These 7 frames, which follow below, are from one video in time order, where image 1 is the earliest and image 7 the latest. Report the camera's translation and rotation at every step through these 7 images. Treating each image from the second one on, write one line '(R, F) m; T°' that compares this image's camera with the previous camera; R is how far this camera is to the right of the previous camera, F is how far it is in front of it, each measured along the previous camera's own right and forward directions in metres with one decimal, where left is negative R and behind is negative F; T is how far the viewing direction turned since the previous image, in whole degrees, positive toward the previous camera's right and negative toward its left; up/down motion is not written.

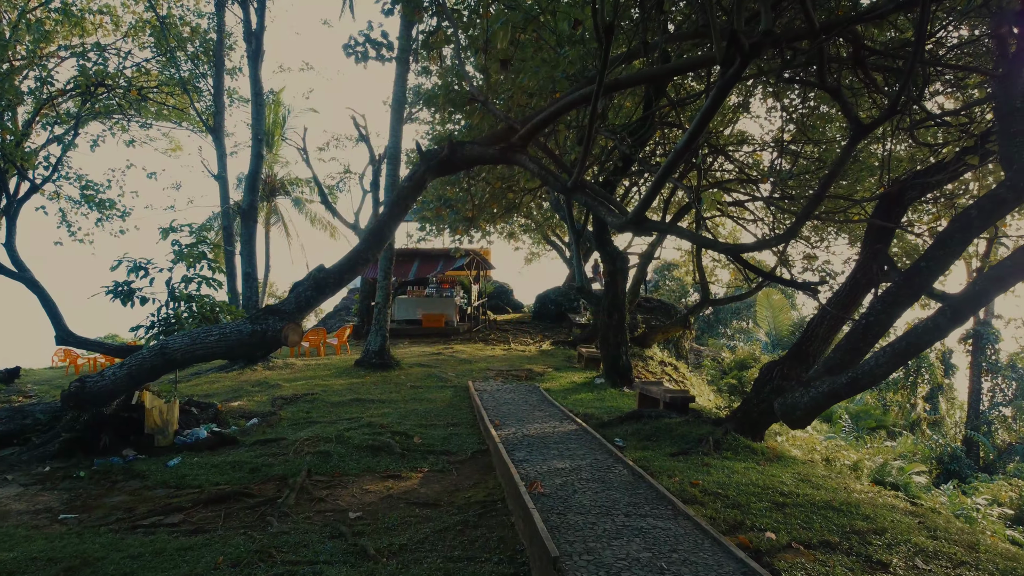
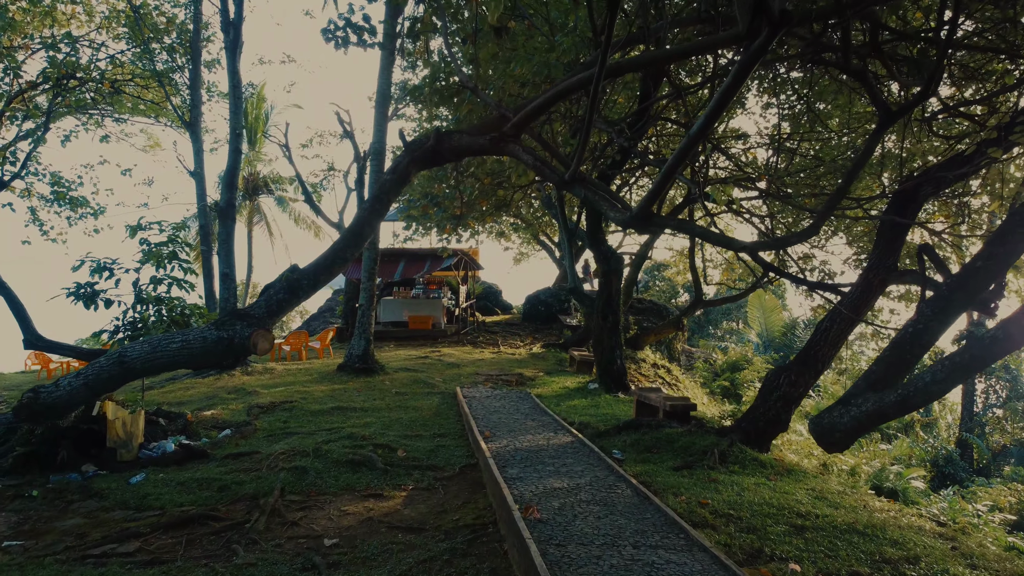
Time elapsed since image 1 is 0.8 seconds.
(0.0, +0.5) m; +1°
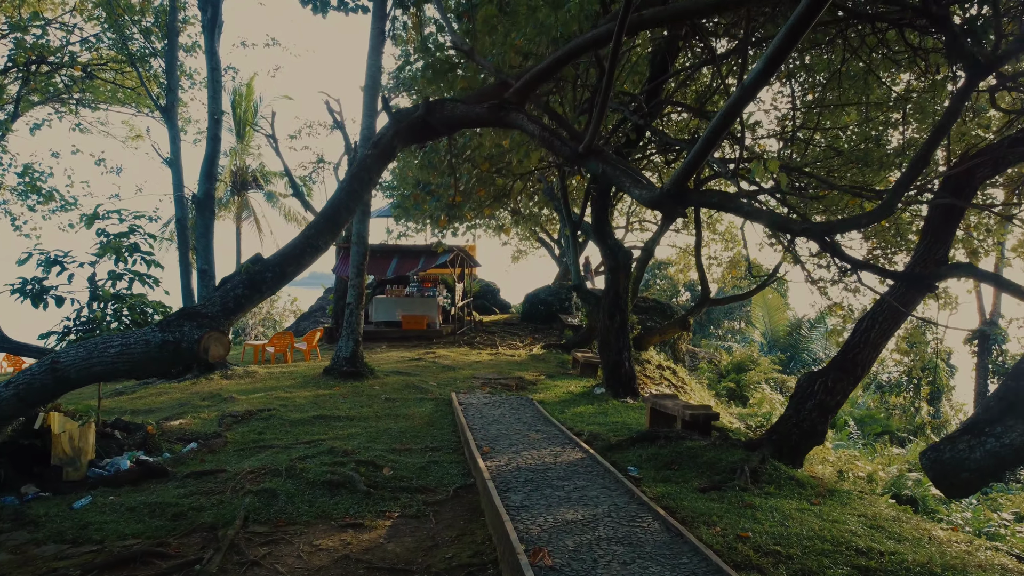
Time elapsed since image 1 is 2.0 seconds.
(0.0, +0.9) m; 0°
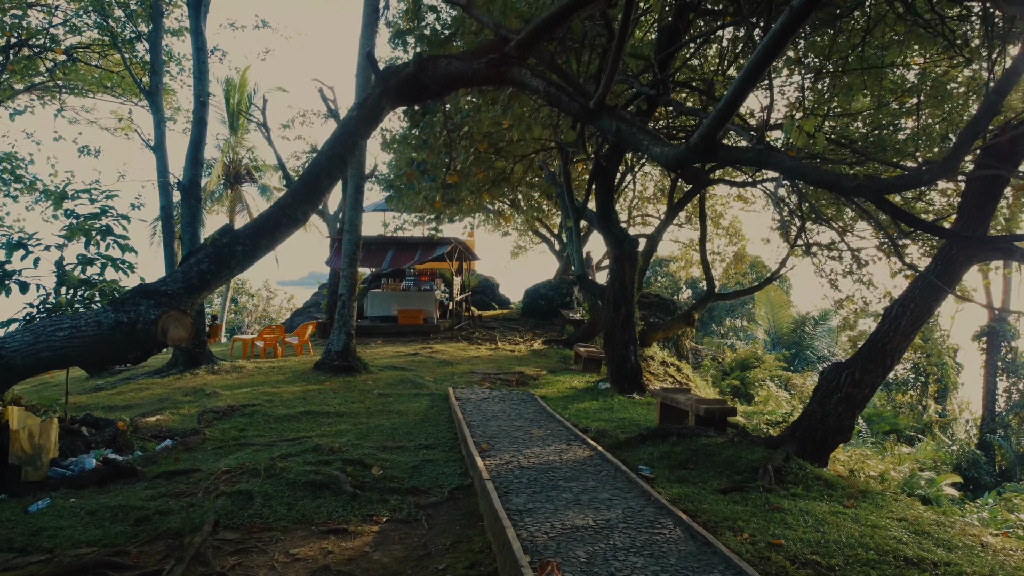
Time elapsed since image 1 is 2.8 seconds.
(0.0, +0.5) m; 0°
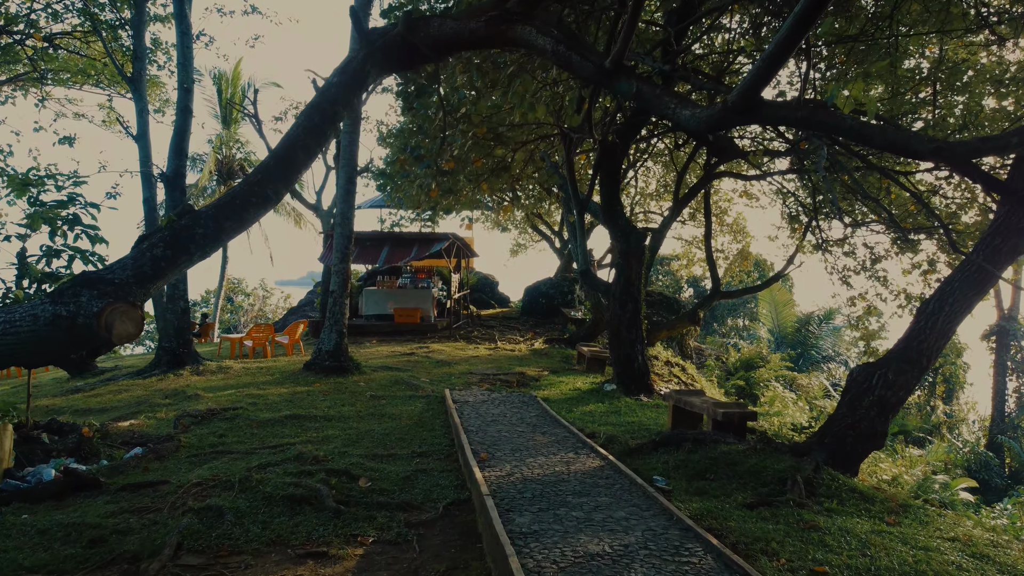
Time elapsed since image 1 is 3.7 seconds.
(0.0, +0.5) m; 0°
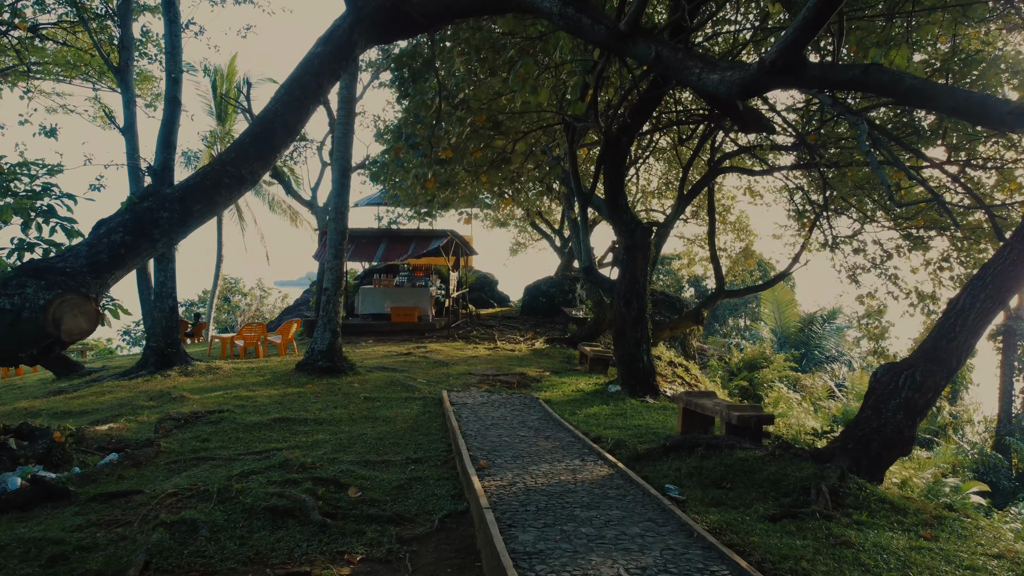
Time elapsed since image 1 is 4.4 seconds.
(0.0, +0.4) m; 0°
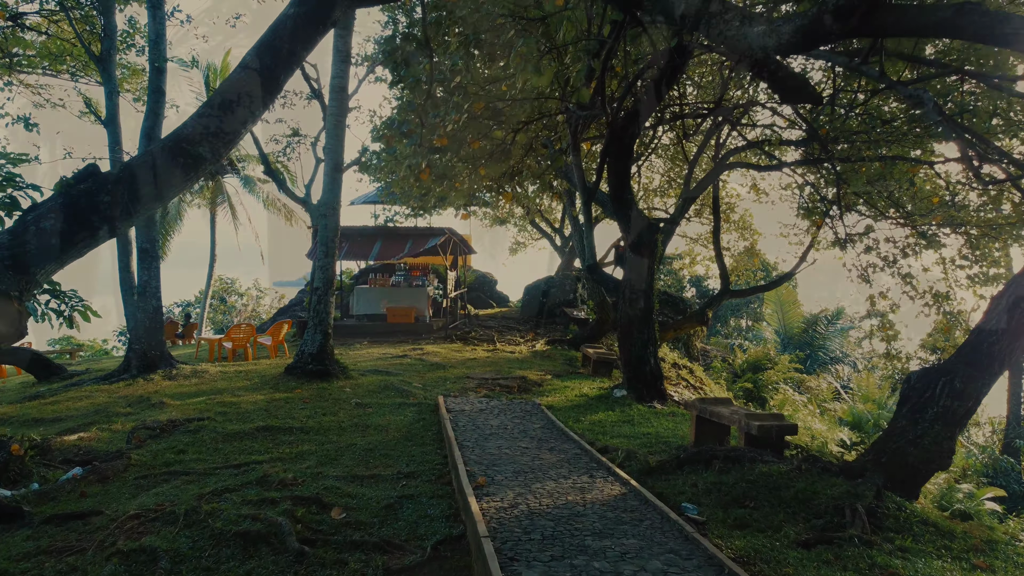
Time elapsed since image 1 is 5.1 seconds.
(0.0, +0.5) m; 0°
